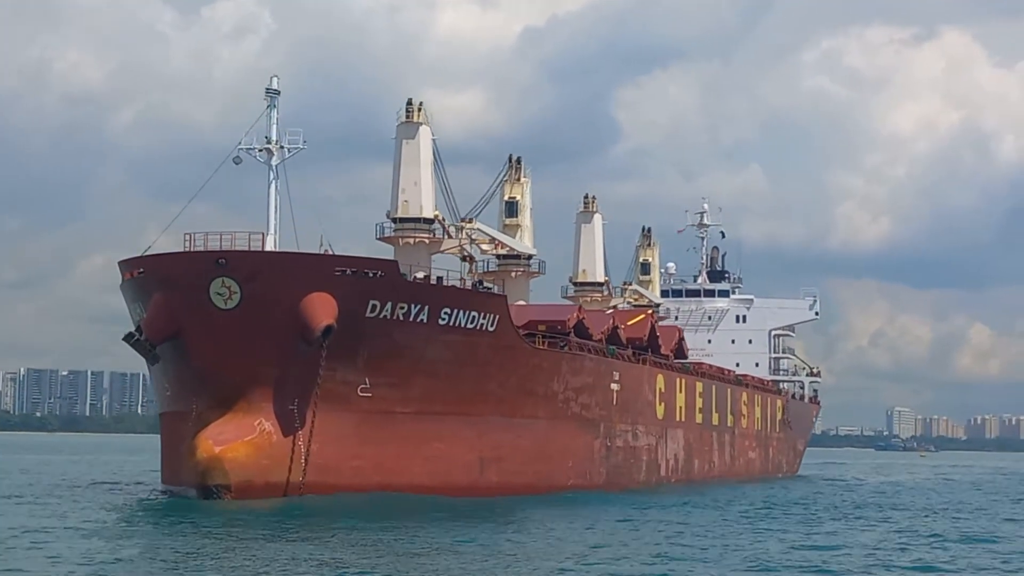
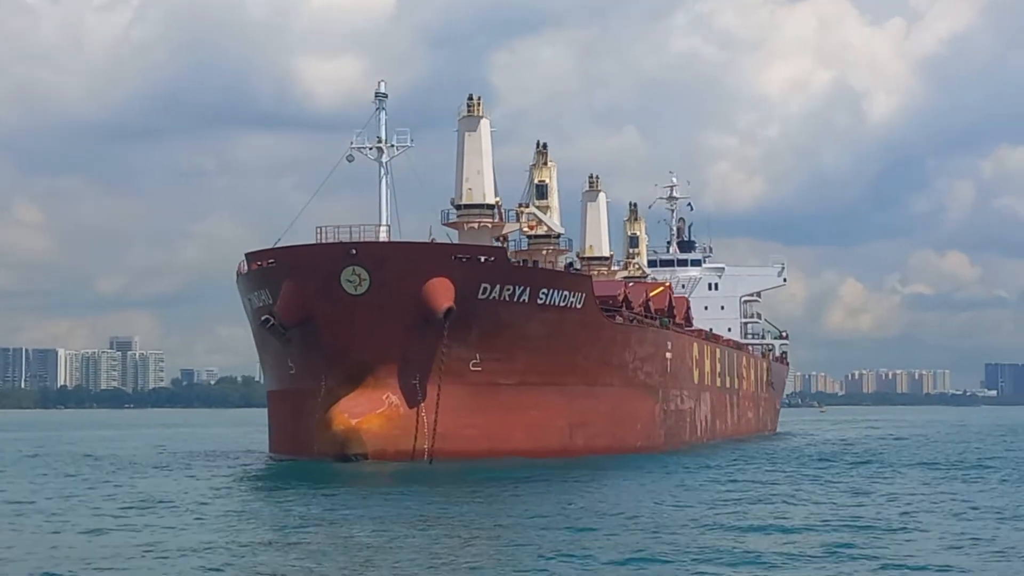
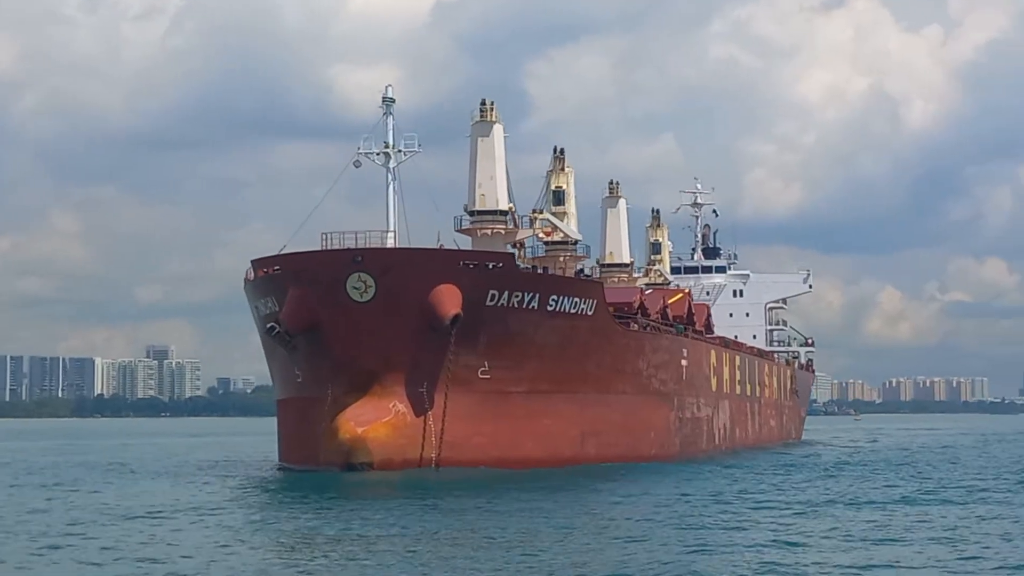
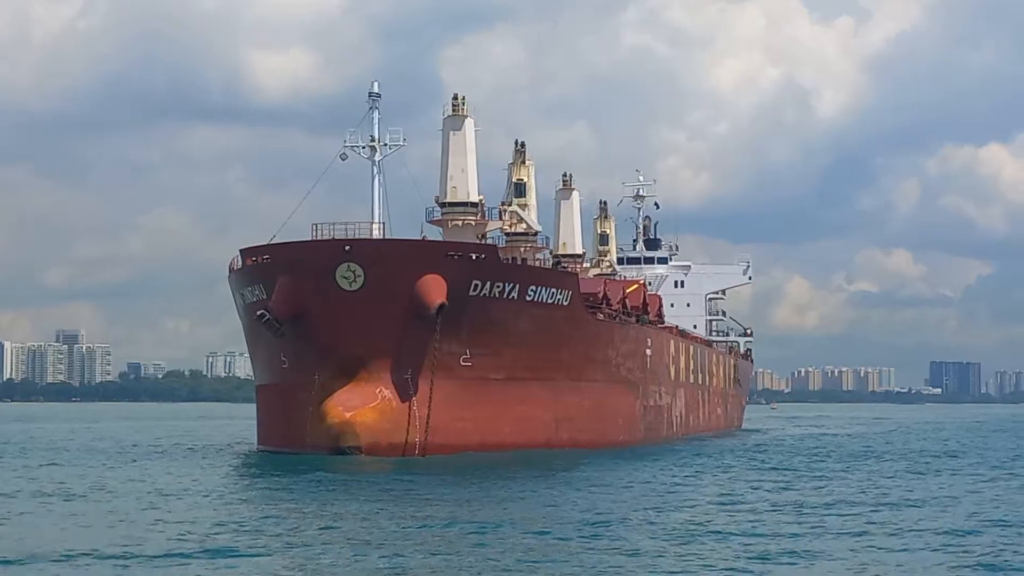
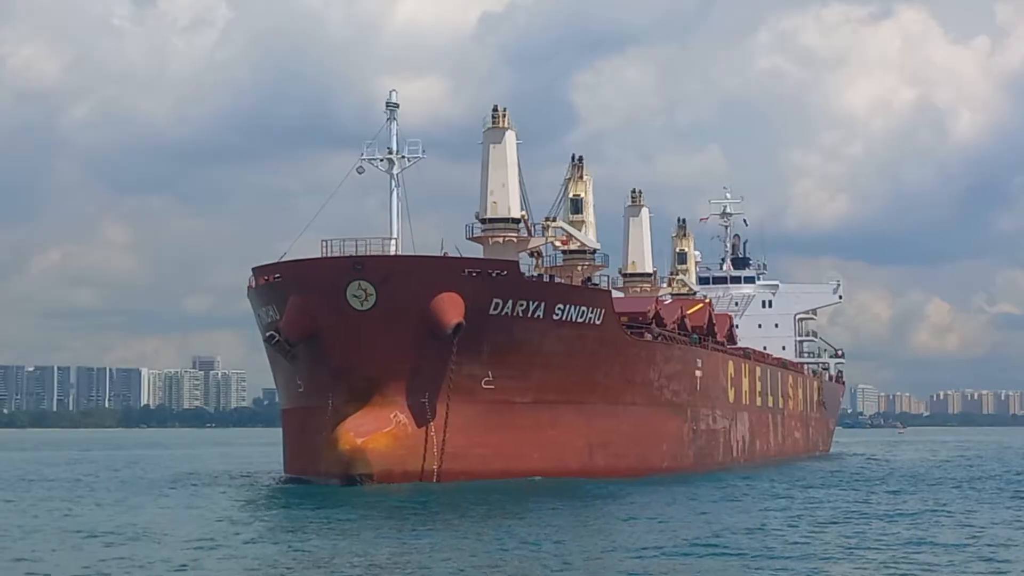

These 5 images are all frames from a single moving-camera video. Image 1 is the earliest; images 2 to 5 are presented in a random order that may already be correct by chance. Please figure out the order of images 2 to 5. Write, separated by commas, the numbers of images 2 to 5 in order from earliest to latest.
5, 3, 2, 4
